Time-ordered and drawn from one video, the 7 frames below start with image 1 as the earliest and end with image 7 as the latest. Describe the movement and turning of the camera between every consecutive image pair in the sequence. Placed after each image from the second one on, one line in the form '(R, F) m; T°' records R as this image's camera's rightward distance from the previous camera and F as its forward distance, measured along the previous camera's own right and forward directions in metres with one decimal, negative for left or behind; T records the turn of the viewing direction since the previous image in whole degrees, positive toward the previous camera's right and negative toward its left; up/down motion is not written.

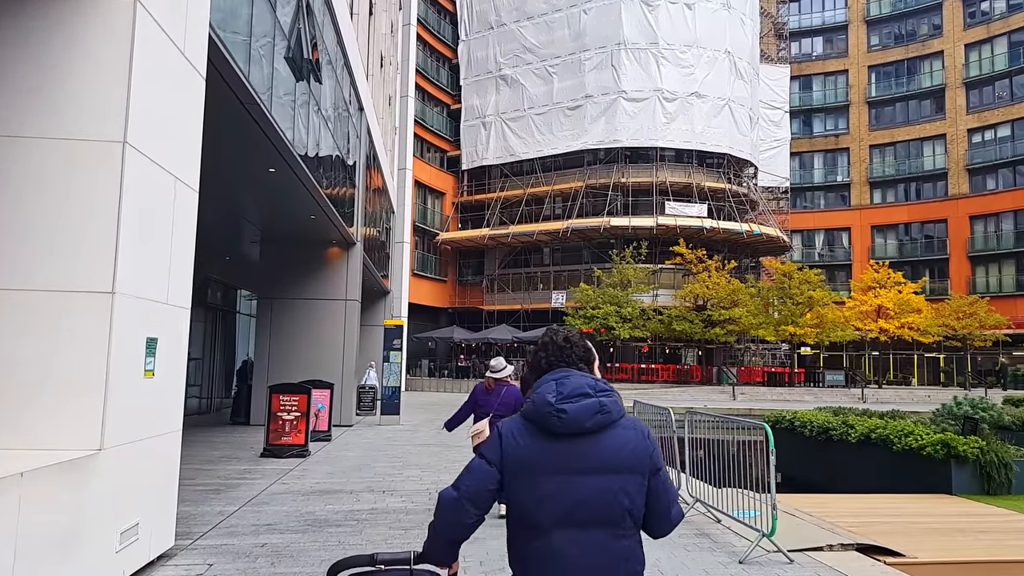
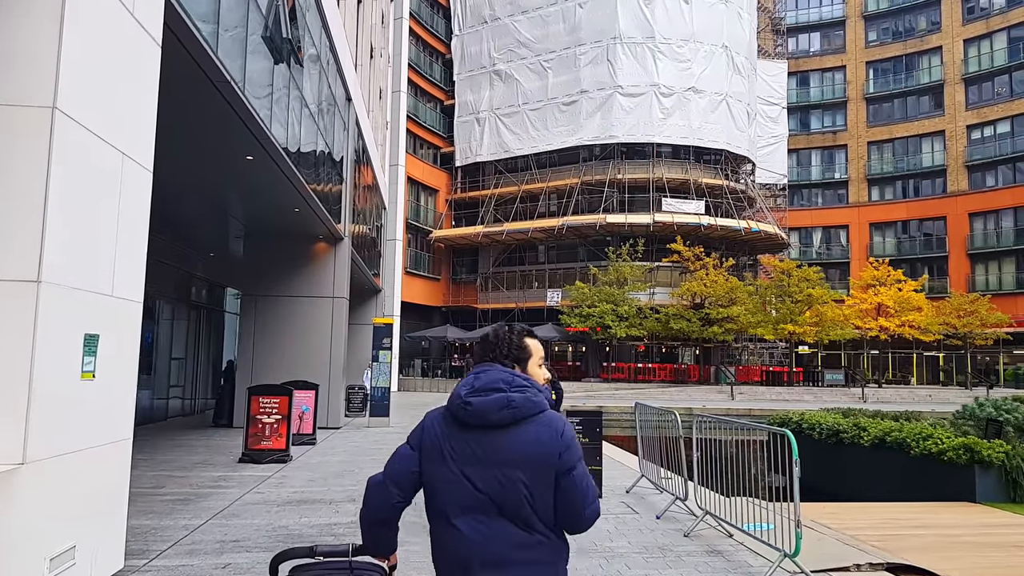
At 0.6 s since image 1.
(0.0, +0.6) m; 0°
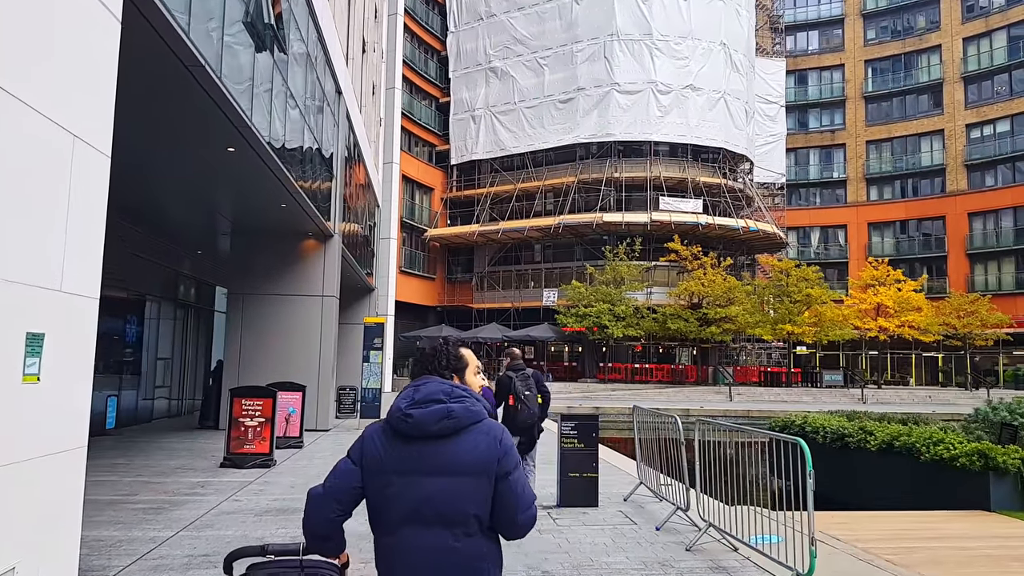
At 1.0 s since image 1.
(0.0, +0.4) m; 0°
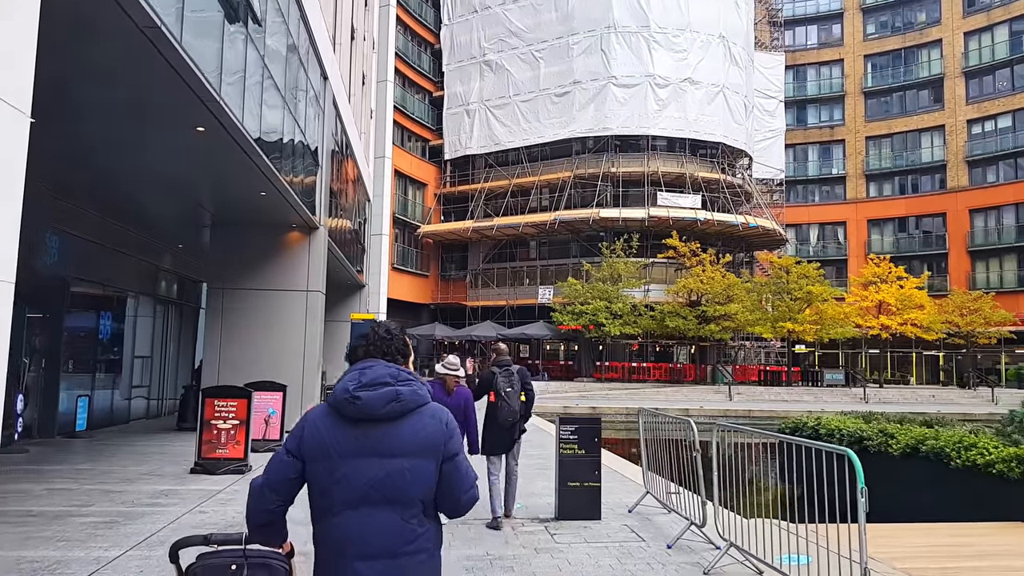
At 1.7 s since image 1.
(0.0, +0.7) m; 0°
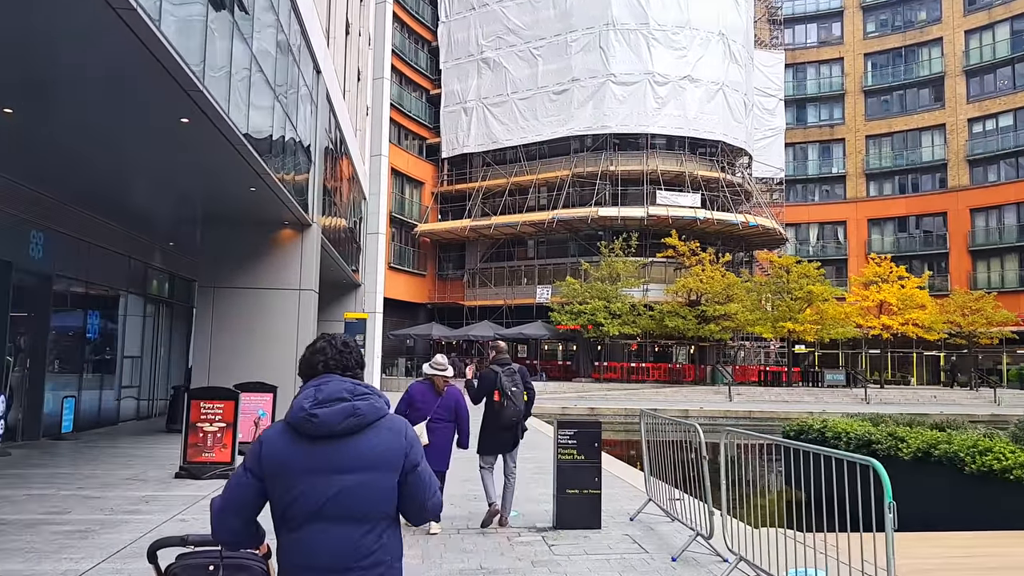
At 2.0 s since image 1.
(0.0, +0.3) m; 0°
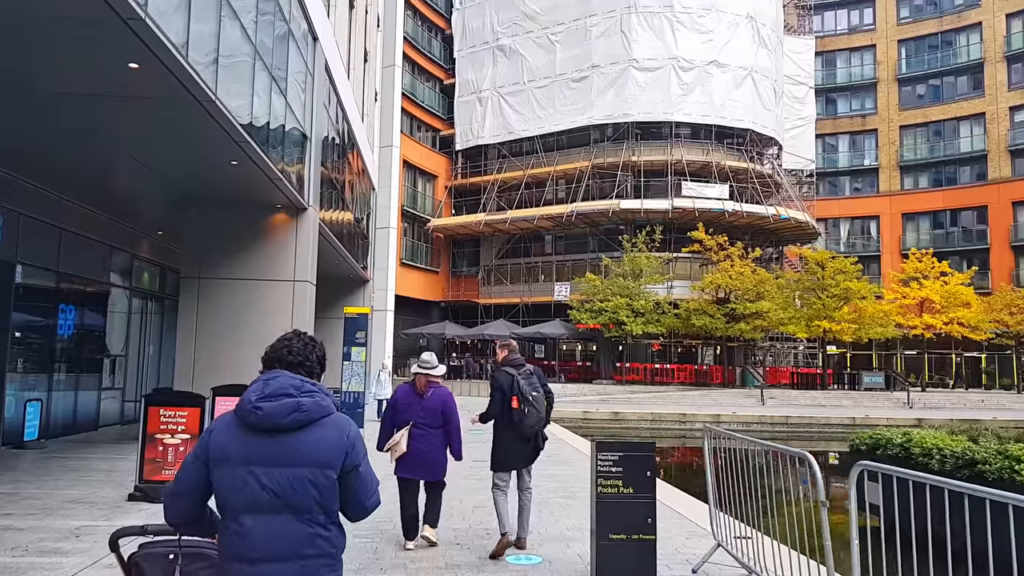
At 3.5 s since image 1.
(0.0, +1.6) m; -1°
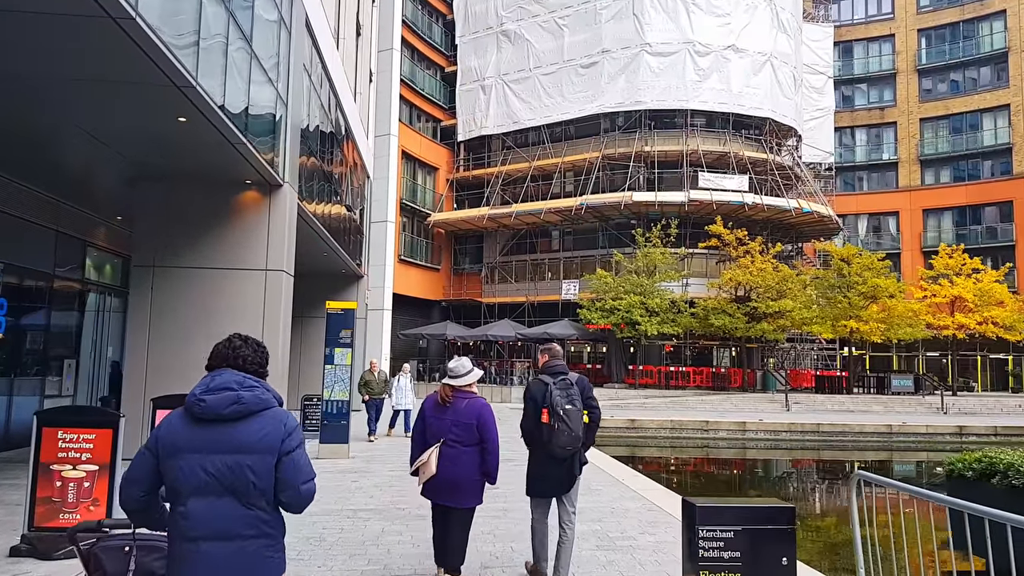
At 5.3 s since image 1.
(-0.1, +1.8) m; 0°
